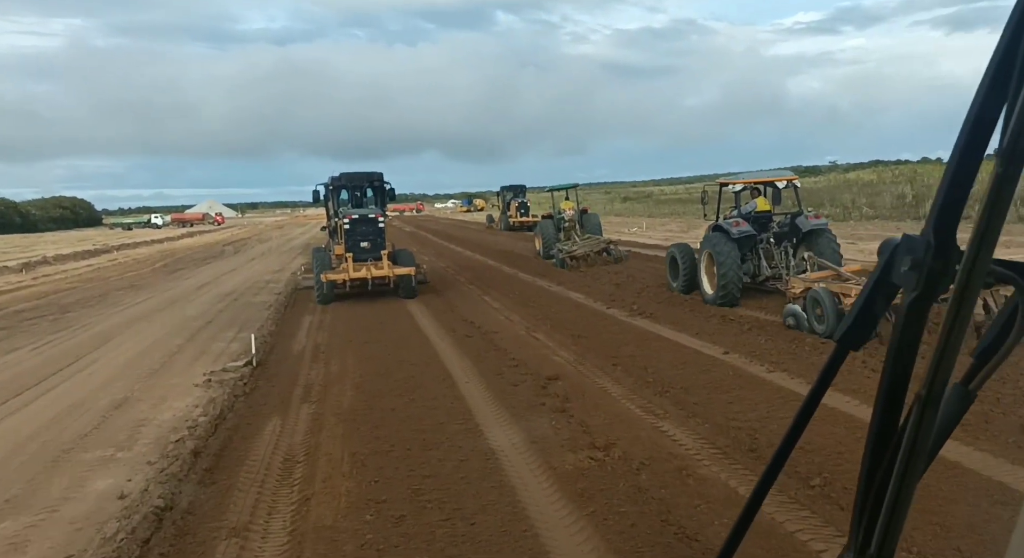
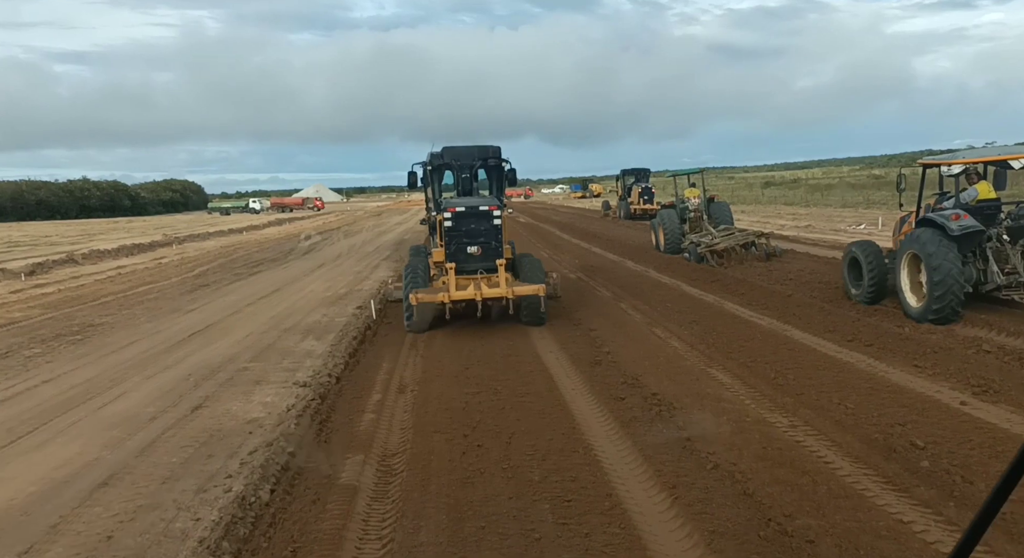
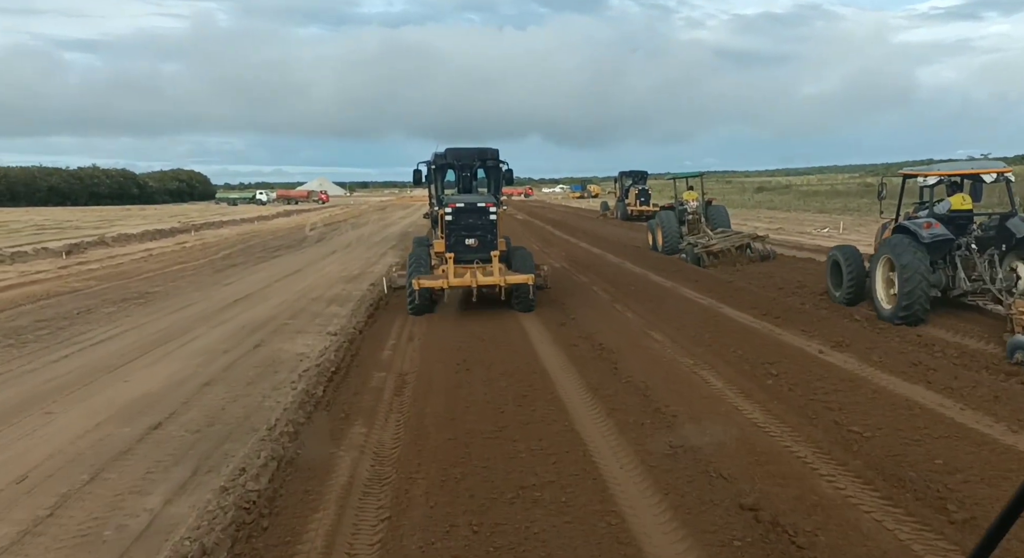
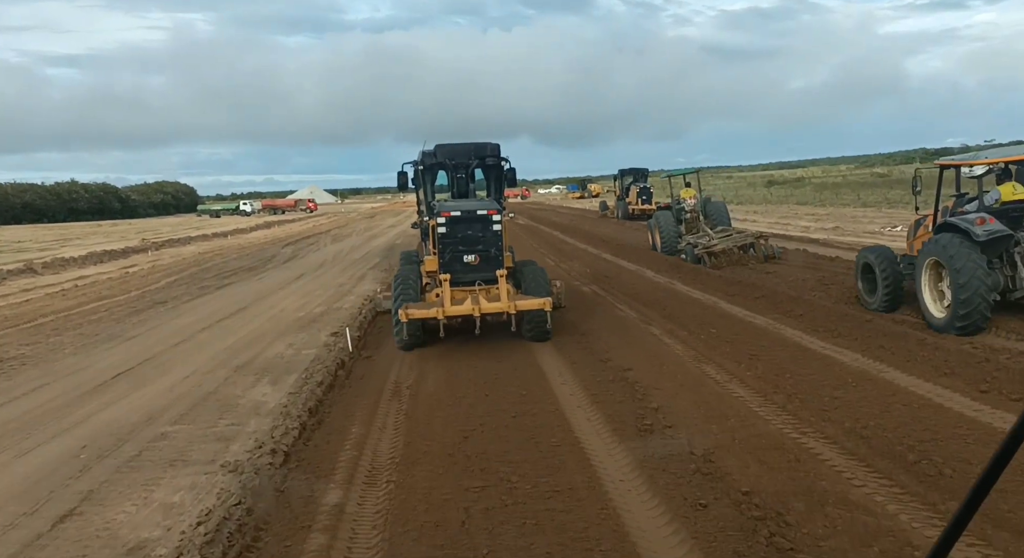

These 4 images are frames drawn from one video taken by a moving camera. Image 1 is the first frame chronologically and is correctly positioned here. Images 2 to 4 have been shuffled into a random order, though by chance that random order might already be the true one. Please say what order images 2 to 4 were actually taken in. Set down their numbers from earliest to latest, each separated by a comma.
3, 2, 4
